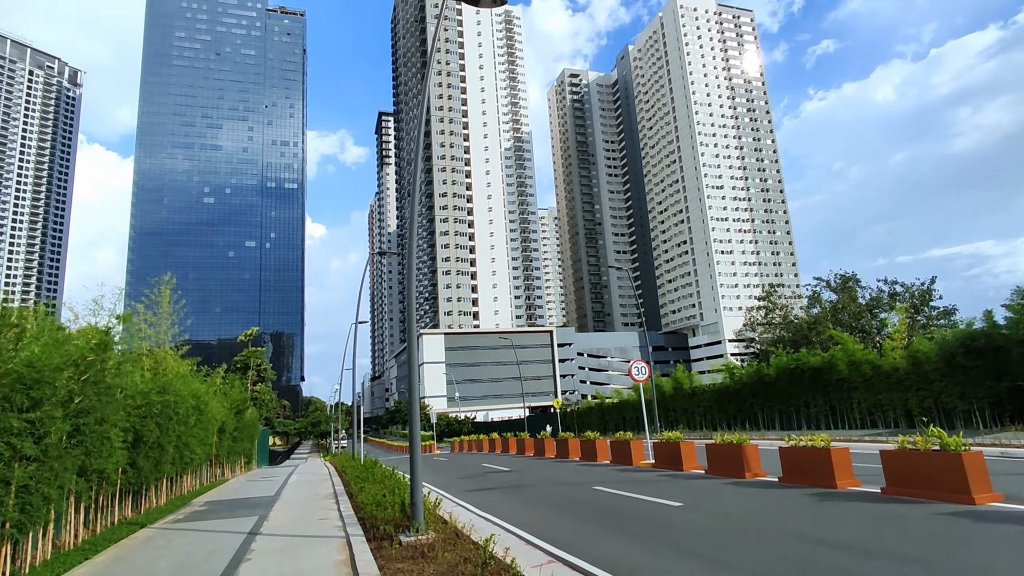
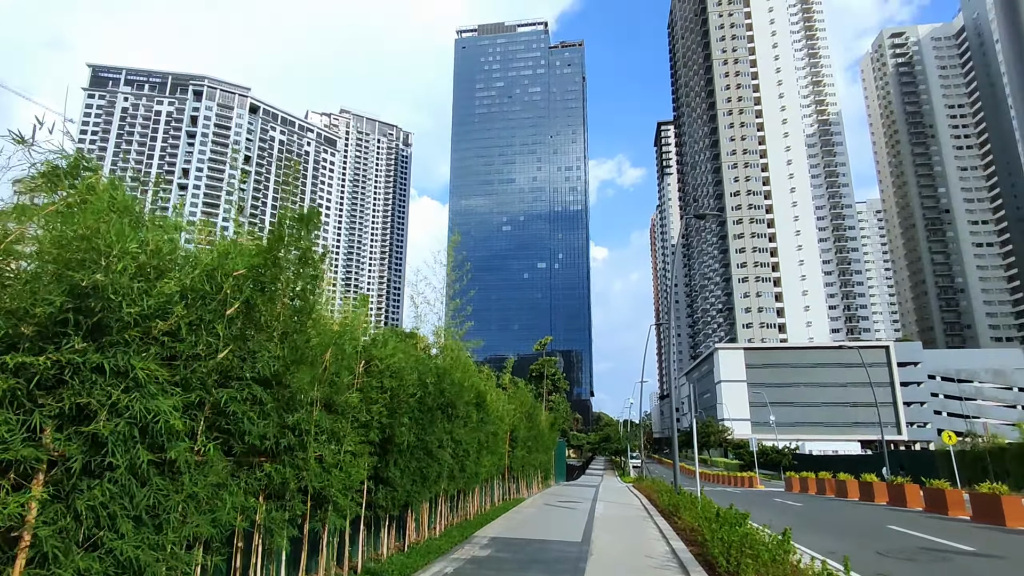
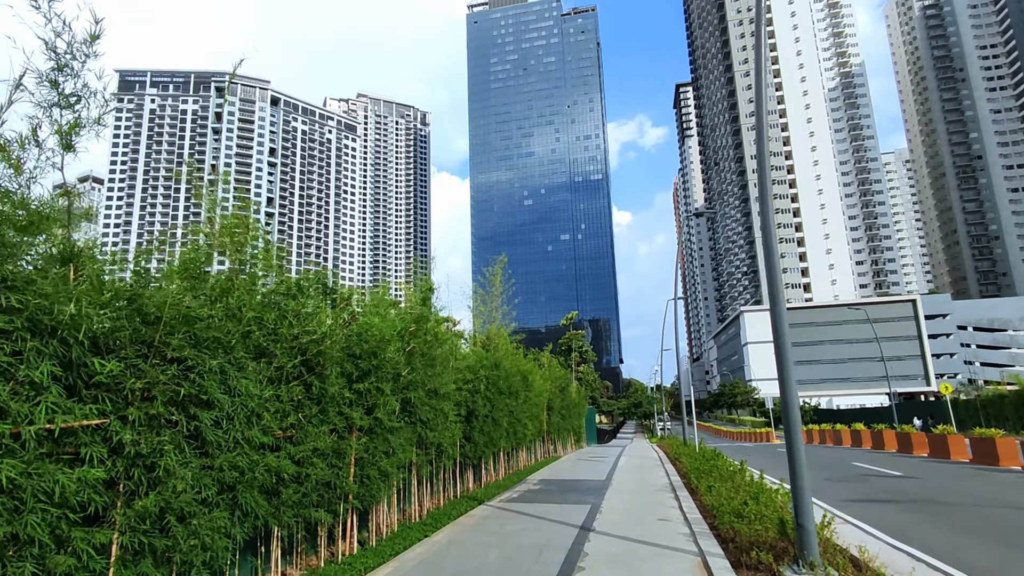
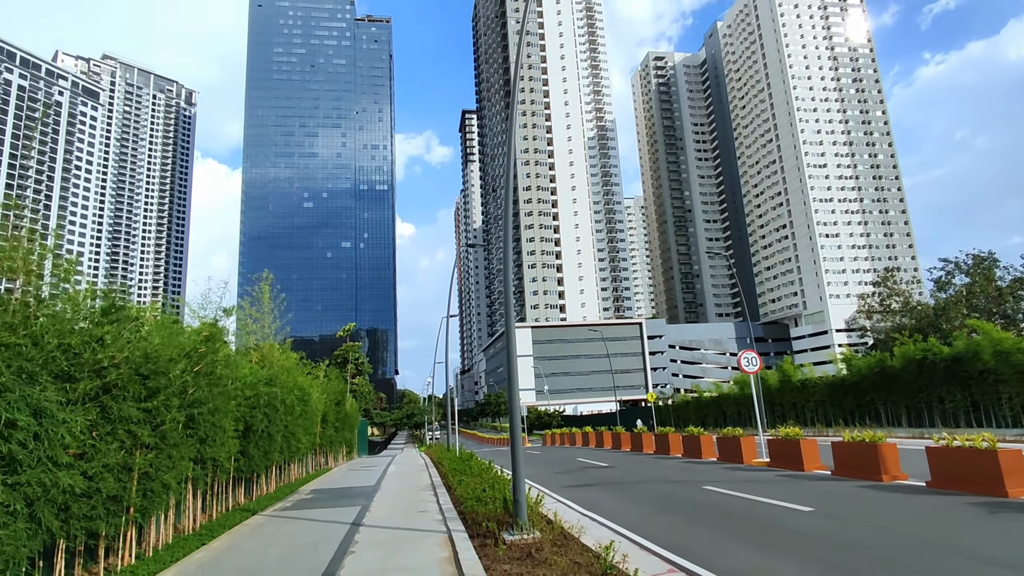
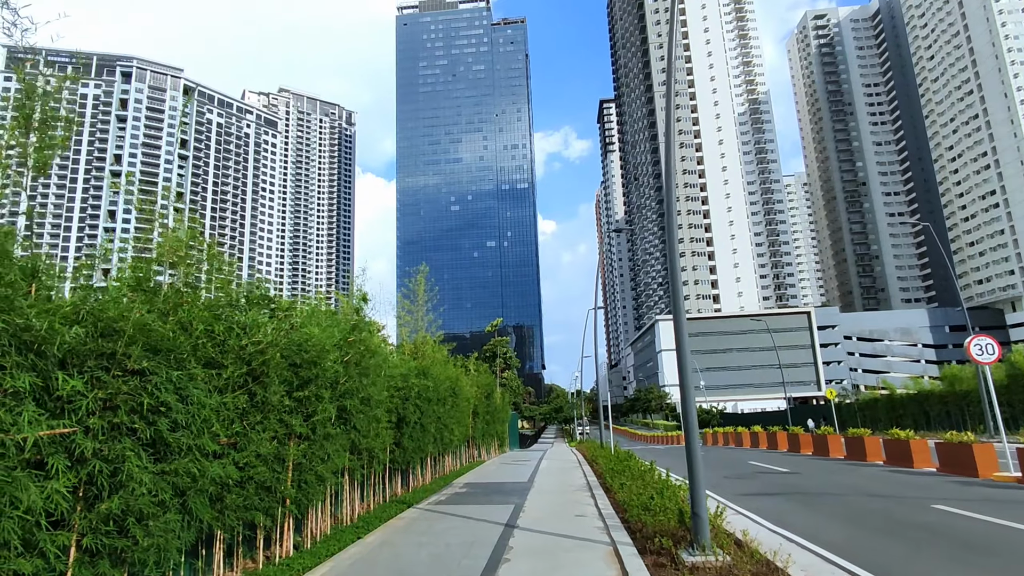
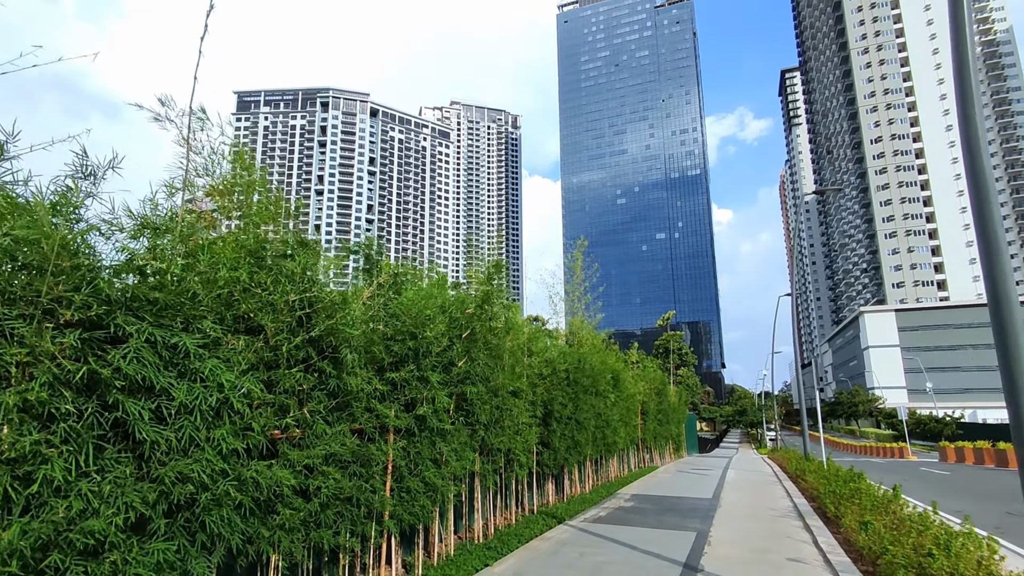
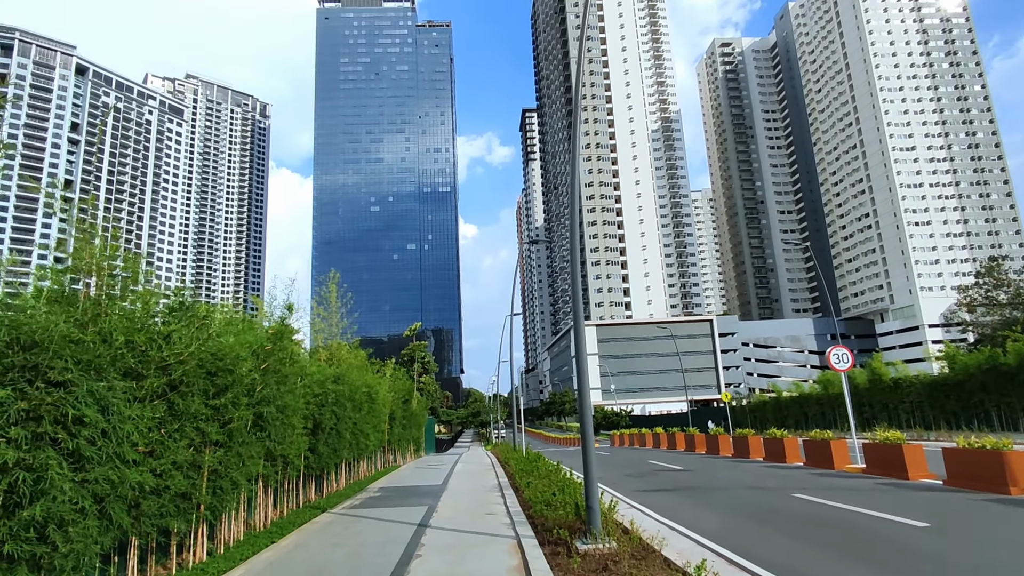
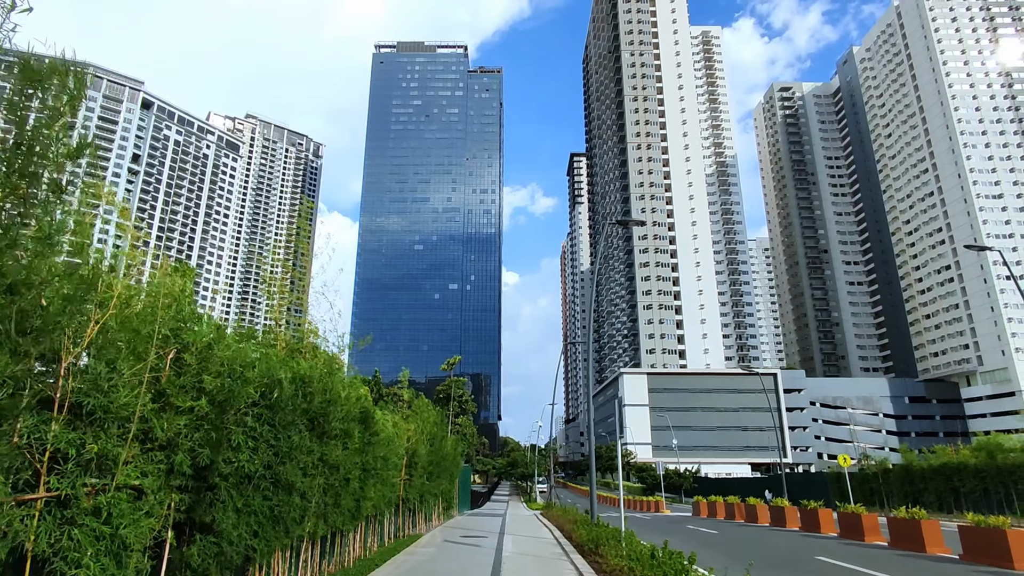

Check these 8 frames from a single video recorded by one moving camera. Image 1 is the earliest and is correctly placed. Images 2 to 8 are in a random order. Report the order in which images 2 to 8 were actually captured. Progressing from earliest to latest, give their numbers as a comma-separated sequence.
4, 7, 5, 3, 6, 2, 8
